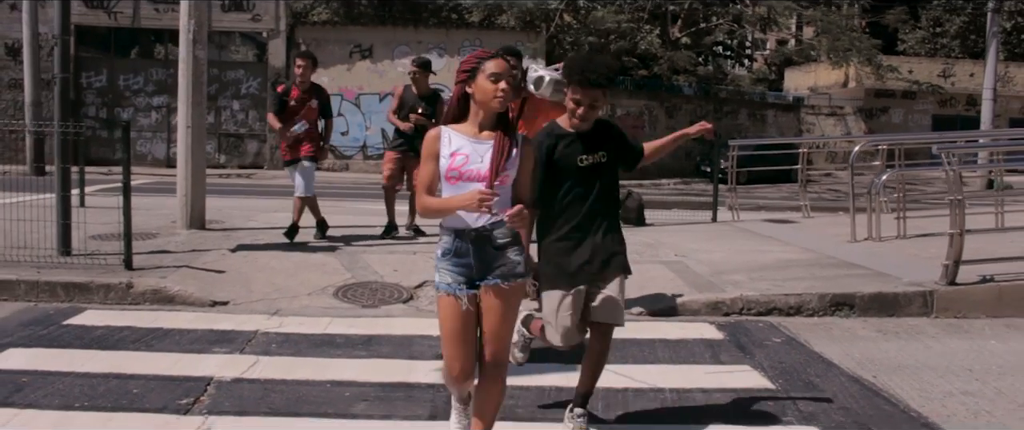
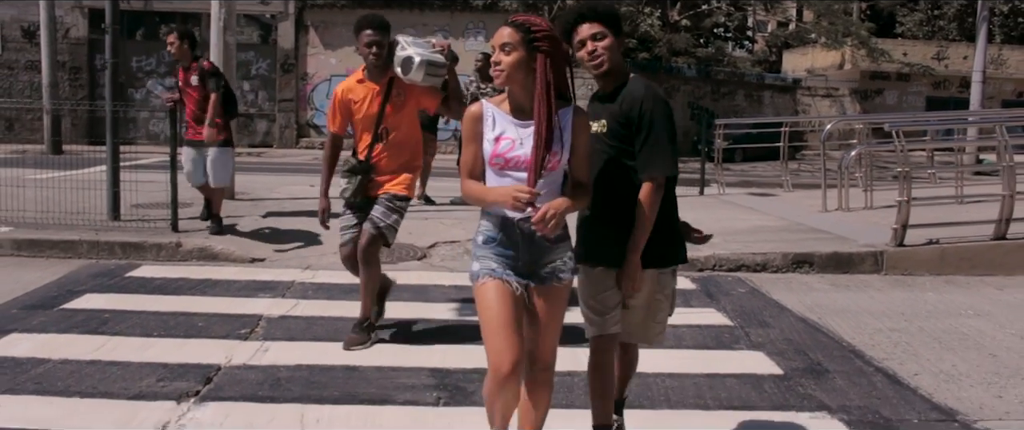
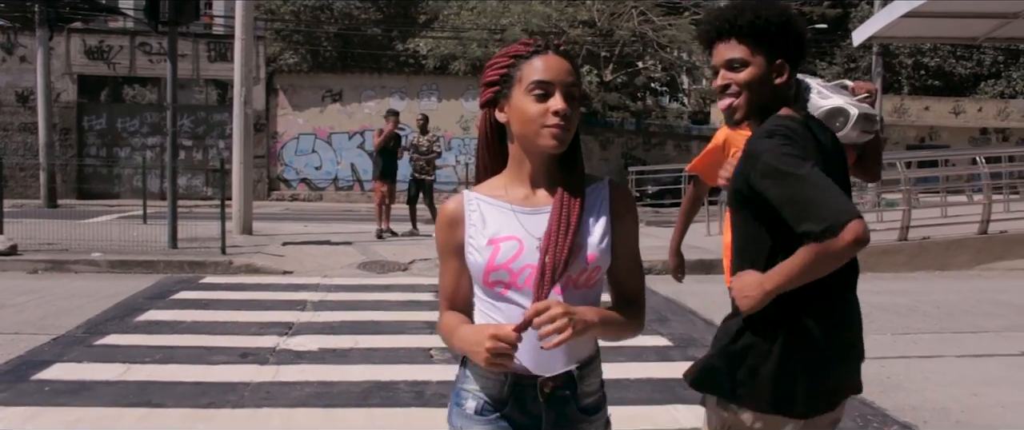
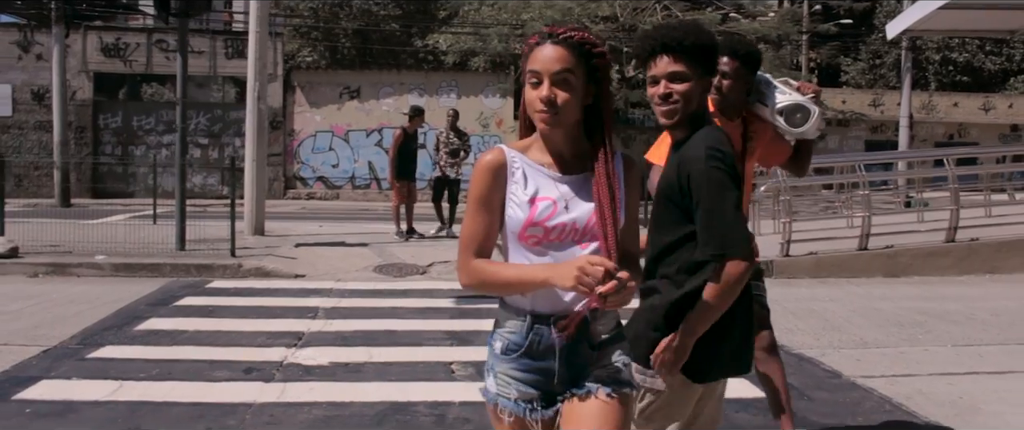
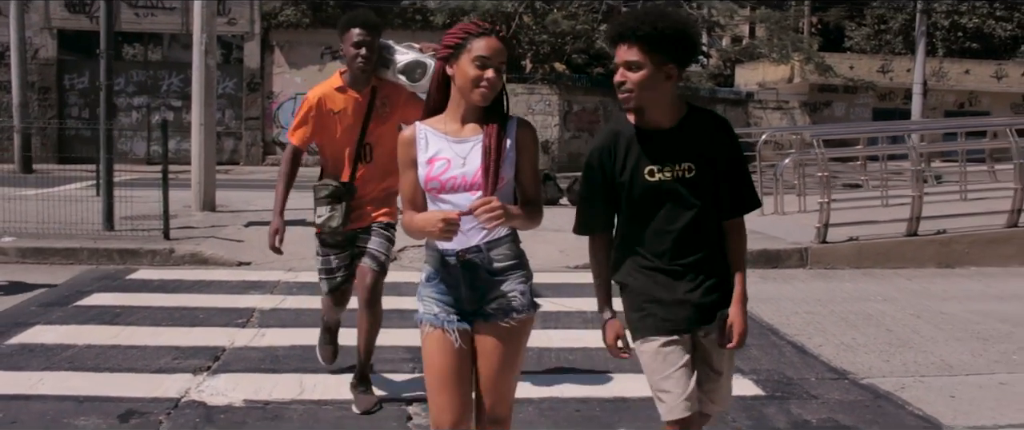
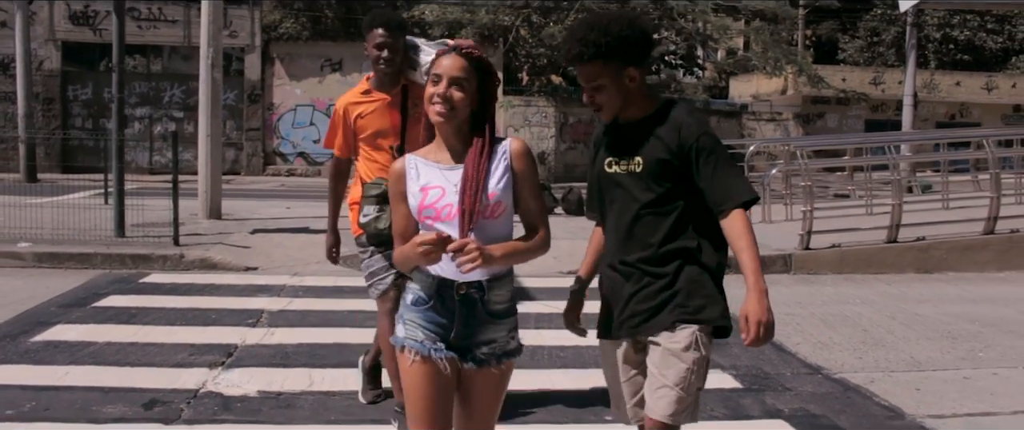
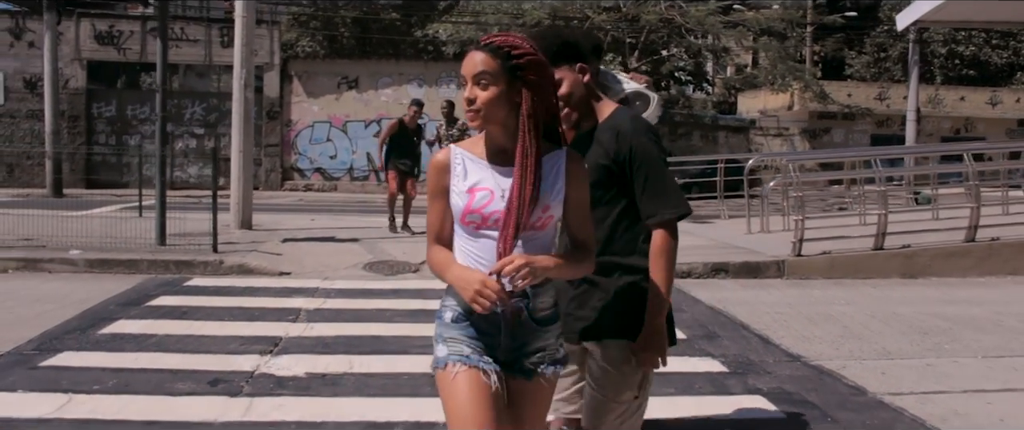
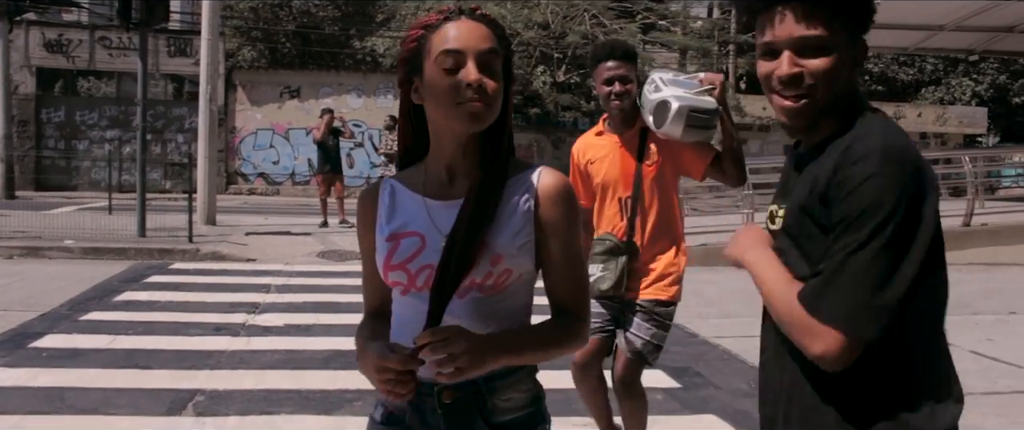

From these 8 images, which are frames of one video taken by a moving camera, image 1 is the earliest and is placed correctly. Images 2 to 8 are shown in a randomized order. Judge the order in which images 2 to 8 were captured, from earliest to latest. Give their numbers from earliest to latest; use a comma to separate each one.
2, 5, 6, 7, 4, 3, 8
